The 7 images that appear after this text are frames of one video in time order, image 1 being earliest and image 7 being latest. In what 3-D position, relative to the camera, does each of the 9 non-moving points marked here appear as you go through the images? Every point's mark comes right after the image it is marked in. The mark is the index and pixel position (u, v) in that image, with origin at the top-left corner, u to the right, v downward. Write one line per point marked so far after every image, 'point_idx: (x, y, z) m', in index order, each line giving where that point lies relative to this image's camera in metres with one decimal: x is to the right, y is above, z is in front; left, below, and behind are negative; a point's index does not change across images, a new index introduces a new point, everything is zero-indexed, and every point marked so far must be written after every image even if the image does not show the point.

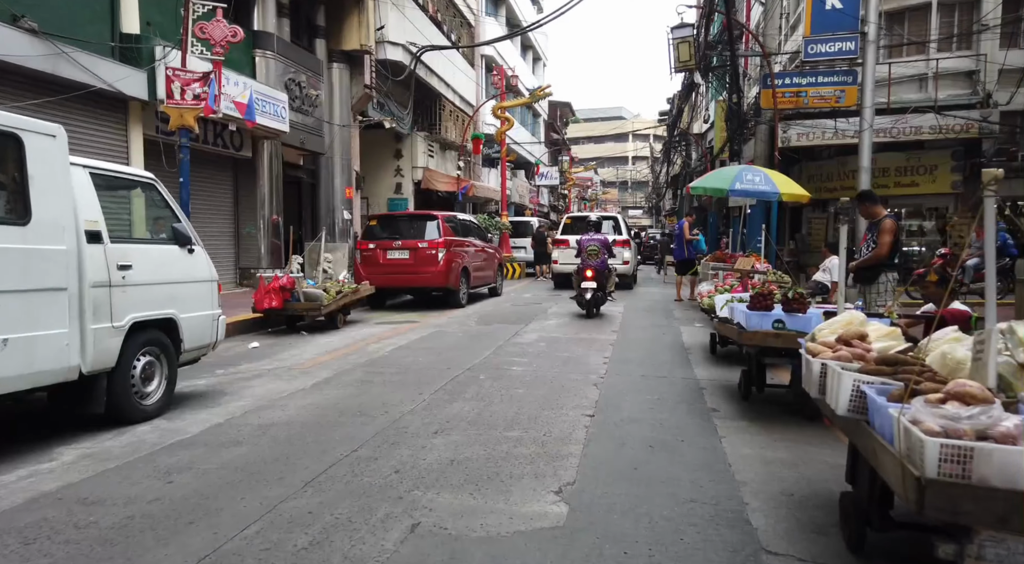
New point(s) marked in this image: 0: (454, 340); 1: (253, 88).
0: (-0.8, -0.8, +9.2) m
1: (-4.8, +3.6, +12.1) m
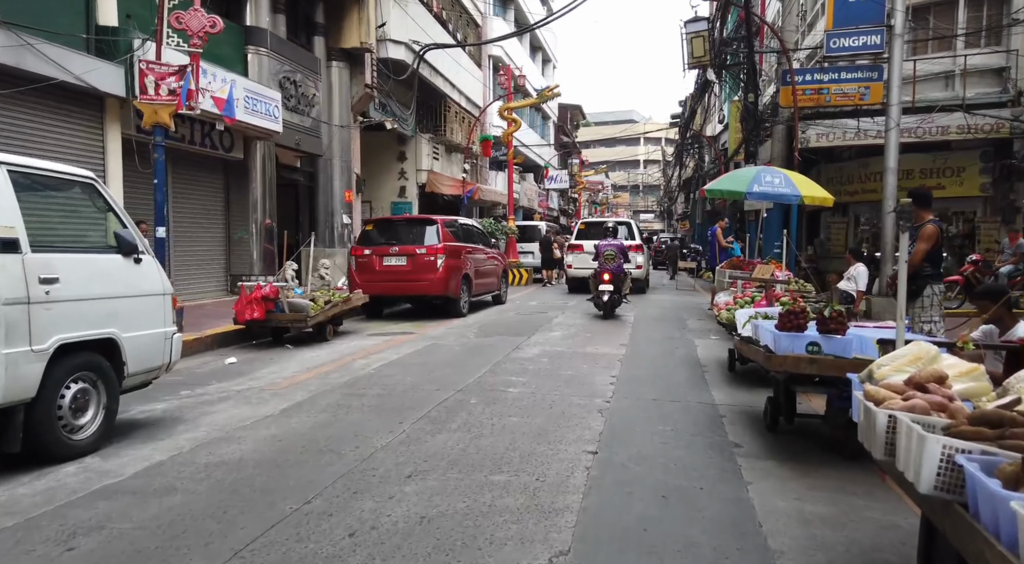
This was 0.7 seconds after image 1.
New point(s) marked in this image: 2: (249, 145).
0: (-0.8, -0.9, +8.5) m
1: (-4.7, +3.5, +11.5) m
2: (-5.2, +2.7, +12.9) m
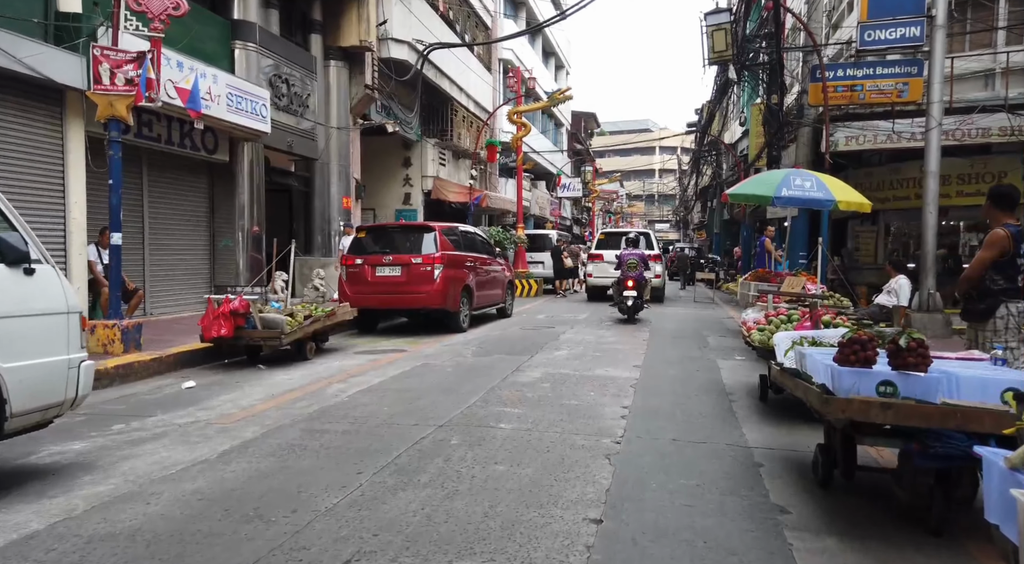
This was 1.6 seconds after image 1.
0: (-0.8, -1.1, +7.5) m
1: (-4.7, +3.3, +10.6) m
2: (-5.1, +2.5, +12.1) m
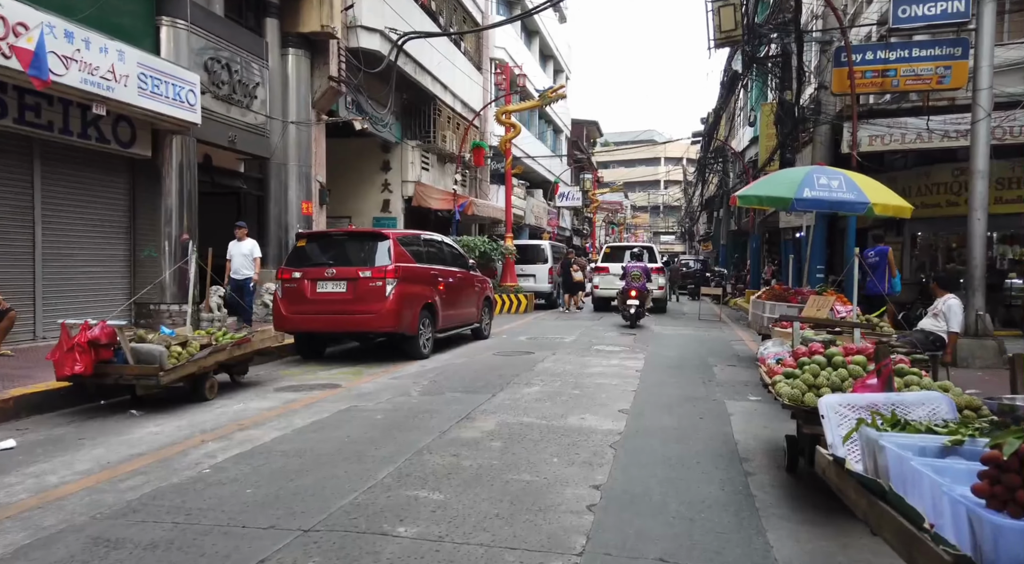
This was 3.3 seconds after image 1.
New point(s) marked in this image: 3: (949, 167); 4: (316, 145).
0: (-1.3, -1.3, +5.7) m
1: (-5.1, +3.0, +8.9) m
2: (-5.6, +2.3, +10.4) m
3: (+10.0, +2.6, +15.0) m
4: (-4.3, +3.0, +14.5) m
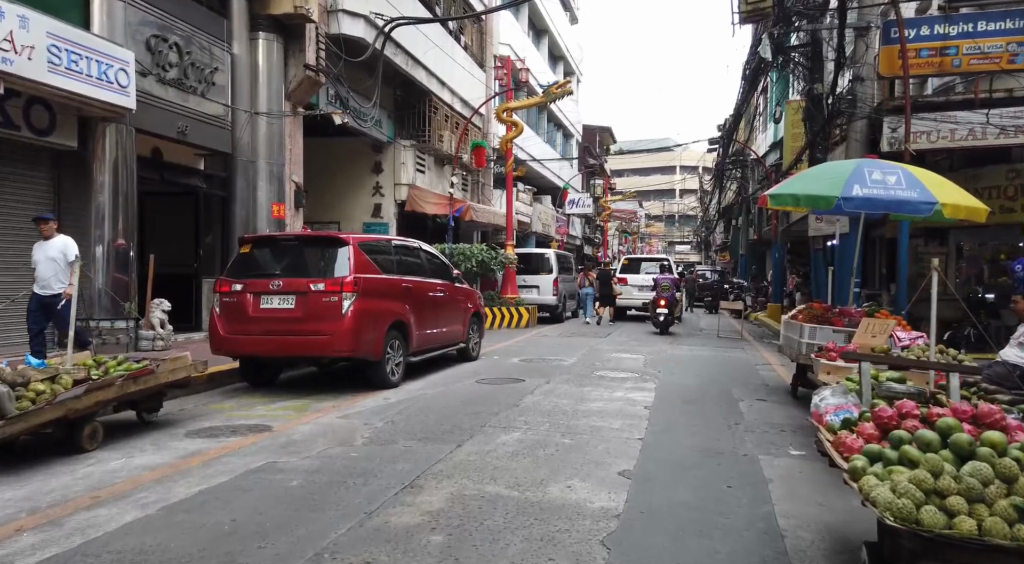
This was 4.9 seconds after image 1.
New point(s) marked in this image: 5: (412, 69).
0: (-1.6, -1.4, +4.1) m
1: (-5.3, +2.9, +7.4) m
2: (-5.7, +2.1, +8.9) m
3: (+9.9, +2.3, +13.2) m
4: (-4.4, +2.8, +13.0) m
5: (-2.5, +5.3, +16.4) m
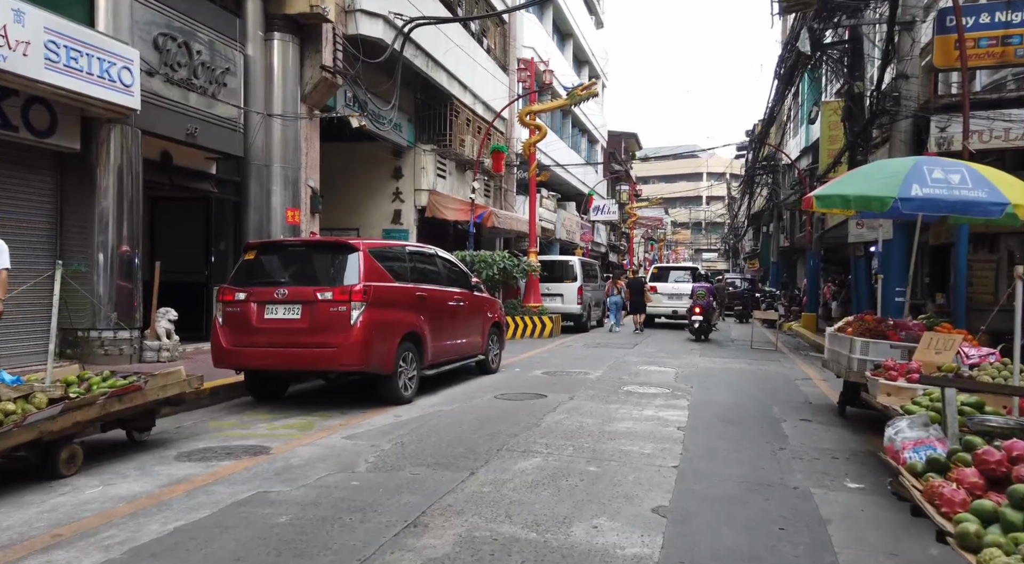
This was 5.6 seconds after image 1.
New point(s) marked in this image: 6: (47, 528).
0: (-1.5, -1.5, +3.6) m
1: (-5.1, +2.8, +7.1) m
2: (-5.5, +2.0, +8.5) m
3: (+10.4, +2.1, +12.2) m
4: (-4.0, +2.7, +12.6) m
5: (-1.9, +5.1, +16.0) m
6: (-2.7, -1.4, +3.9) m
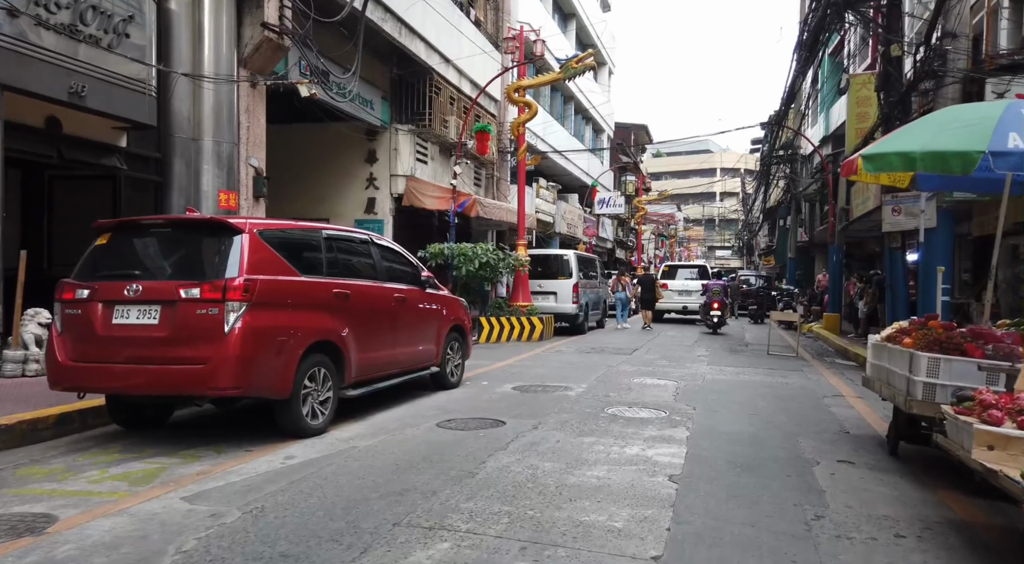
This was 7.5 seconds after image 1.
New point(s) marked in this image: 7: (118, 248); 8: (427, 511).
0: (-2.1, -1.4, +1.7) m
1: (-5.6, +2.9, +5.2) m
2: (-6.0, +2.1, +6.7) m
3: (+9.9, +2.2, +10.1) m
4: (-4.4, +2.7, +10.8) m
5: (-2.3, +5.2, +14.1) m
6: (-3.3, -1.4, +2.0) m
7: (-3.4, +0.3, +5.8) m
8: (-0.5, -1.4, +4.1) m
